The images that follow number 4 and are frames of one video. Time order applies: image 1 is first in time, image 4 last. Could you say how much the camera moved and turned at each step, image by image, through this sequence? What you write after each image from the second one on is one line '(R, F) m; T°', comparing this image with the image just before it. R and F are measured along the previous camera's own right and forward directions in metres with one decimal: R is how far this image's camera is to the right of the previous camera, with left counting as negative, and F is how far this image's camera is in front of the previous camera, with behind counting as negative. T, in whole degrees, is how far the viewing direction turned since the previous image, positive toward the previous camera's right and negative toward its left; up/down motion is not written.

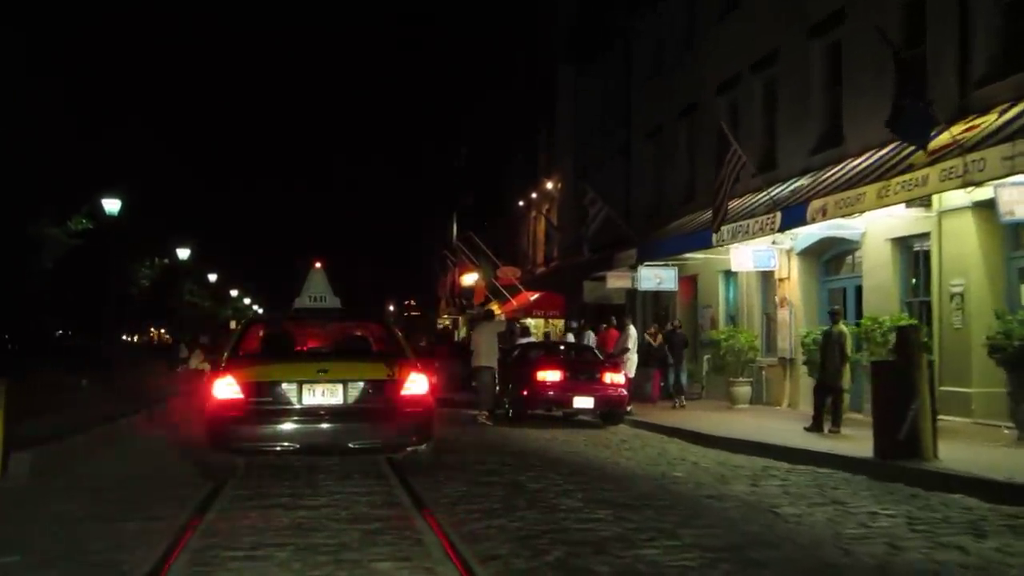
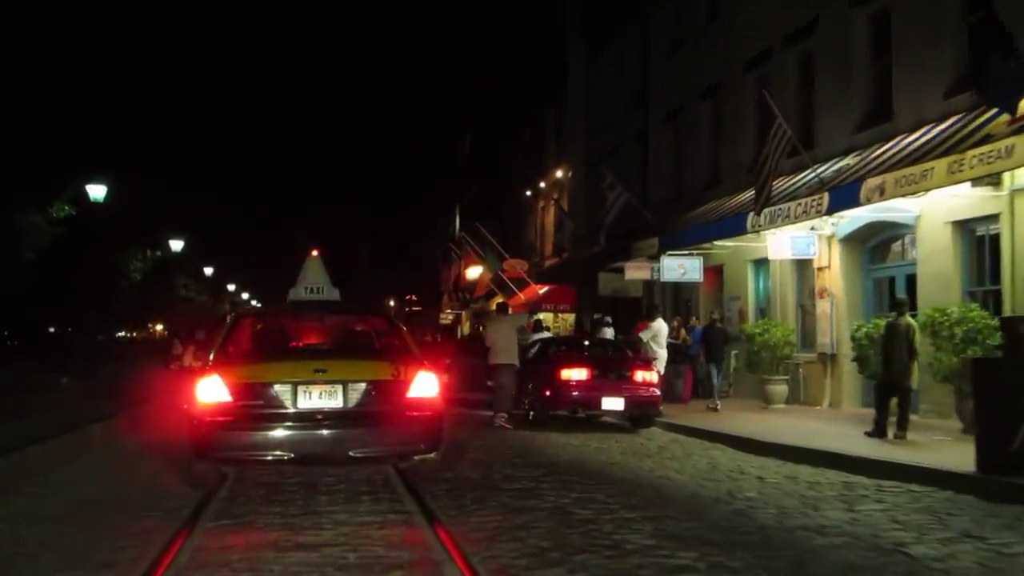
(-0.3, +1.7) m; 0°
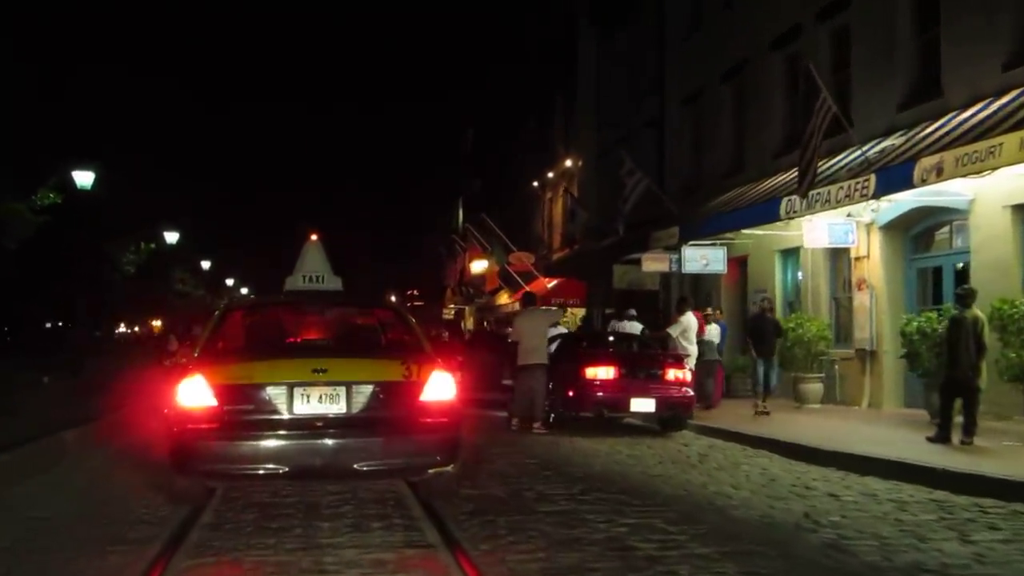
(-0.2, +1.4) m; 0°
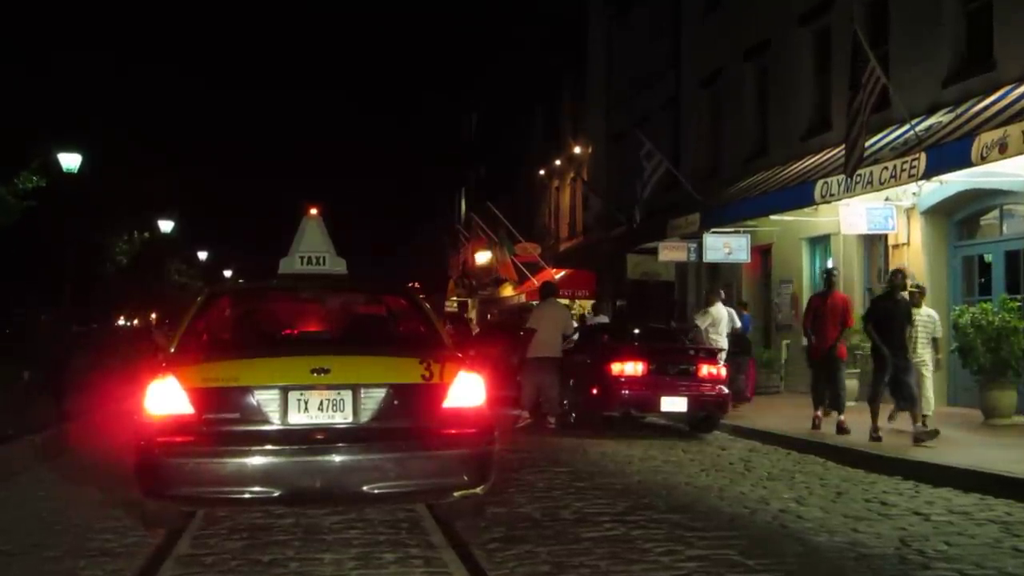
(-0.2, +1.3) m; 0°
